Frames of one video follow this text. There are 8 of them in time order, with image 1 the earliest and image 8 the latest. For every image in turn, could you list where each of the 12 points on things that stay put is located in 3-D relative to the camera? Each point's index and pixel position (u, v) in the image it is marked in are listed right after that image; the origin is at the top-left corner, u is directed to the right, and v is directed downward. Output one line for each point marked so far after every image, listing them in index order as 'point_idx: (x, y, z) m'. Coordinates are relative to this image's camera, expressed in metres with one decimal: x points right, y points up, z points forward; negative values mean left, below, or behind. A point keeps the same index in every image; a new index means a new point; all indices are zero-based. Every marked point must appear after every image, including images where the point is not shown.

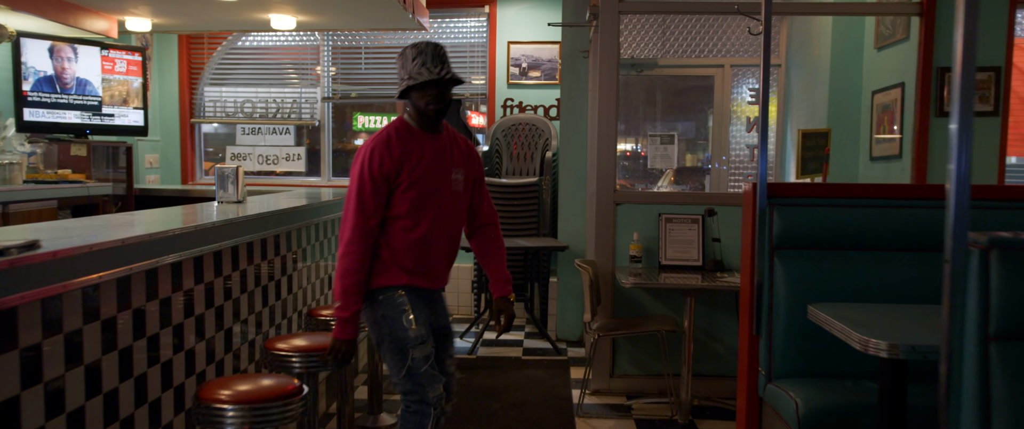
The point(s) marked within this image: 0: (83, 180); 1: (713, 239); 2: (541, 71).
0: (-2.7, +0.2, +4.7) m
1: (+1.1, -0.1, +4.2) m
2: (+0.2, +1.1, +6.1) m
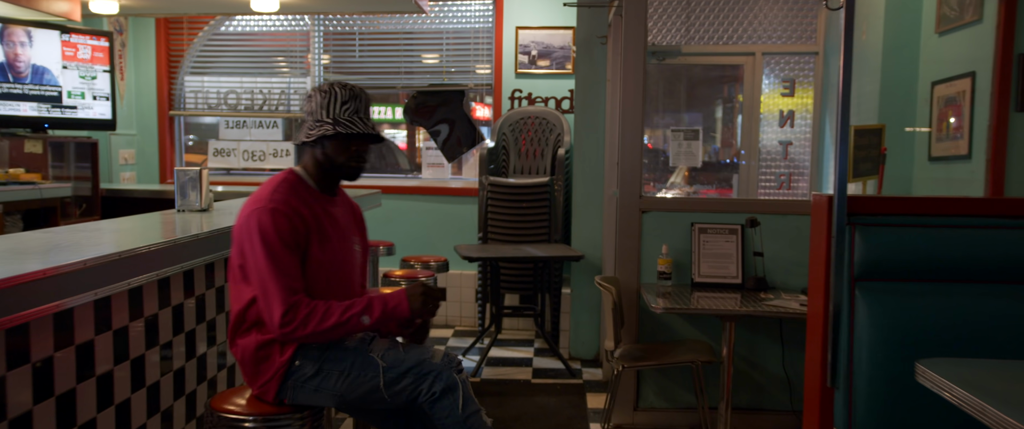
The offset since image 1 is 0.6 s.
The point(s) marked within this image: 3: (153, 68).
0: (-2.6, +0.2, +4.2) m
1: (+1.2, -0.2, +3.6) m
2: (+0.3, +1.1, +5.5) m
3: (-2.8, +1.1, +5.9) m
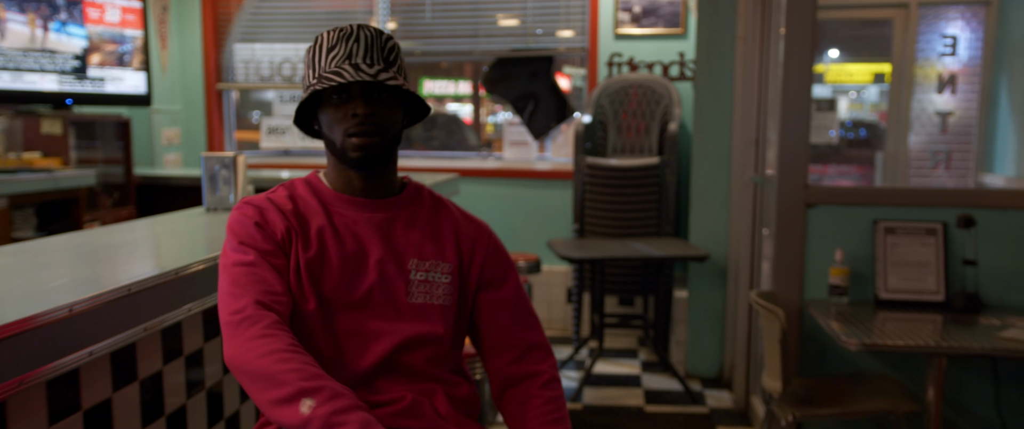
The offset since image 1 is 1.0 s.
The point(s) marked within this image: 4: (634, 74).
0: (-2.1, +0.2, +3.5) m
1: (+1.6, -0.2, +2.7) m
2: (+0.9, +1.2, +4.6) m
3: (-2.2, +1.2, +5.3) m
4: (+0.7, +0.8, +4.4) m
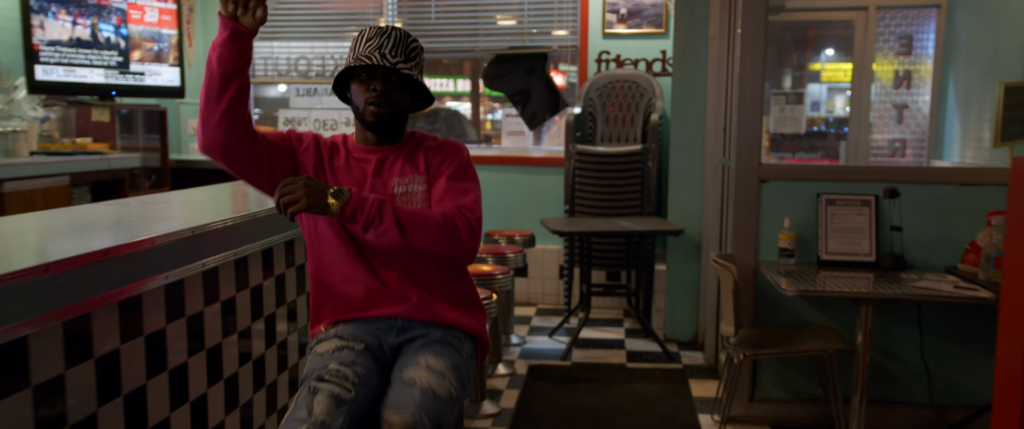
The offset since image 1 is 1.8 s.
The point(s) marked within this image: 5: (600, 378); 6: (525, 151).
0: (-2.1, +0.3, +4.0) m
1: (+1.6, -0.1, +3.2) m
2: (+0.9, +1.3, +5.1) m
3: (-2.2, +1.4, +5.7) m
4: (+0.7, +0.9, +4.9) m
5: (+0.5, -0.8, +3.9) m
6: (+0.1, +0.5, +5.4) m
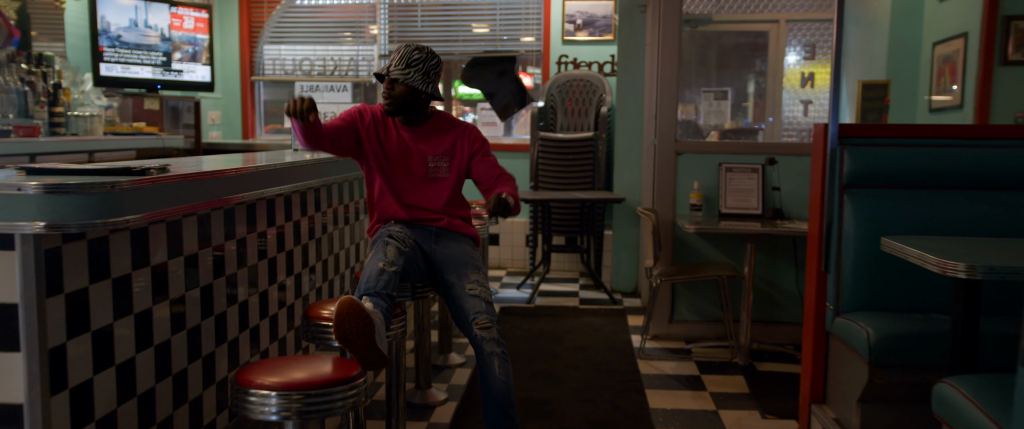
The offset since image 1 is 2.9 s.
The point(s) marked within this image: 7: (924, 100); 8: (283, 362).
0: (-2.3, +0.5, +4.9) m
1: (+1.4, +0.1, +4.2) m
2: (+0.7, +1.5, +6.1) m
3: (-2.4, +1.5, +6.7) m
4: (+0.5, +1.1, +5.9) m
5: (+0.3, -0.6, +4.9) m
6: (-0.1, +0.6, +6.4) m
7: (+2.6, +0.7, +4.8) m
8: (-0.5, -0.3, +1.8) m
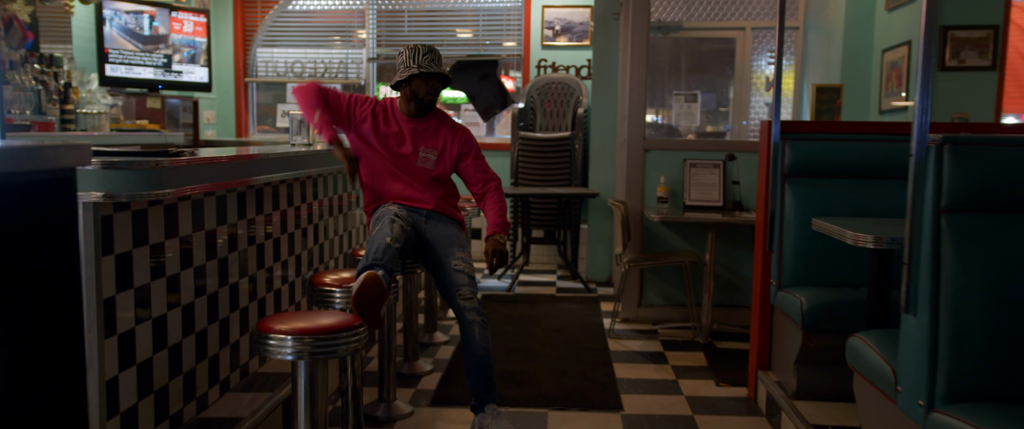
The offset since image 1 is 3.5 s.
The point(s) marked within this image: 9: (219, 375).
0: (-2.4, +0.6, +5.2) m
1: (+1.3, +0.2, +4.6) m
2: (+0.5, +1.5, +6.5) m
3: (-2.6, +1.6, +7.0) m
4: (+0.4, +1.1, +6.3) m
5: (+0.2, -0.6, +5.2) m
6: (-0.3, +0.7, +6.8) m
7: (+2.5, +0.8, +5.2) m
8: (-0.6, -0.3, +2.1) m
9: (-1.0, -0.5, +2.6) m
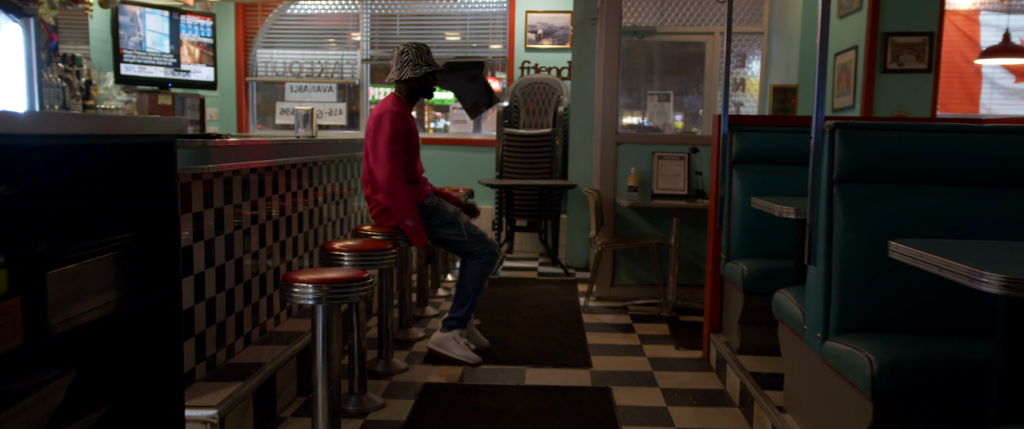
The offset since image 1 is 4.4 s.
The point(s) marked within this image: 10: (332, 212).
0: (-2.5, +0.7, +5.6) m
1: (+1.2, +0.3, +5.1) m
2: (+0.4, +1.6, +6.9) m
3: (-2.7, +1.7, +7.4) m
4: (+0.2, +1.2, +6.7) m
5: (+0.1, -0.5, +5.7) m
6: (-0.4, +0.8, +7.2) m
7: (+2.4, +0.9, +5.7) m
8: (-0.7, -0.2, +2.6) m
9: (-1.1, -0.5, +3.0) m
10: (-1.0, 0.0, +4.5) m
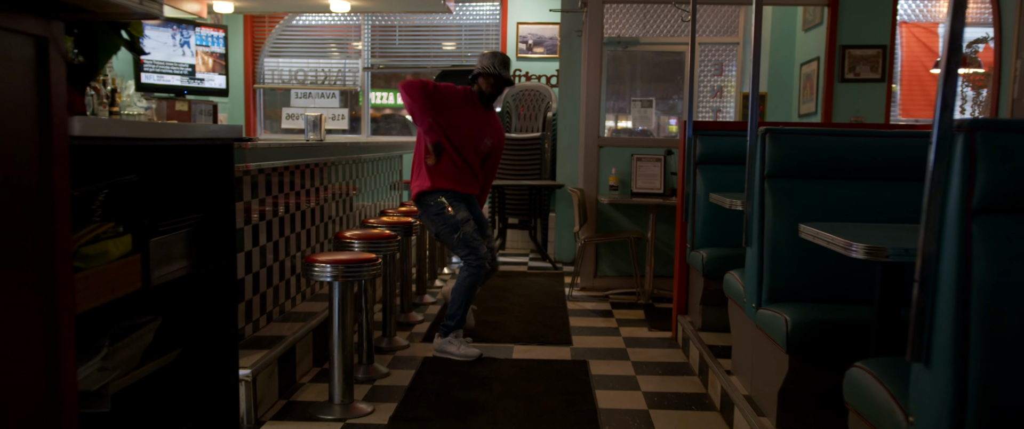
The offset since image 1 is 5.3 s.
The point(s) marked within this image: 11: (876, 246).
0: (-2.6, +0.7, +6.1) m
1: (+1.2, +0.3, +5.5) m
2: (+0.3, +1.6, +7.4) m
3: (-2.8, +1.7, +7.8) m
4: (+0.1, +1.2, +7.2) m
5: (0.0, -0.5, +6.1) m
6: (-0.5, +0.8, +7.7) m
7: (+2.3, +0.9, +6.2) m
8: (-0.7, -0.2, +3.0) m
9: (-1.1, -0.4, +3.5) m
10: (-1.1, 0.0, +4.9) m
11: (+0.9, -0.1, +1.9) m
